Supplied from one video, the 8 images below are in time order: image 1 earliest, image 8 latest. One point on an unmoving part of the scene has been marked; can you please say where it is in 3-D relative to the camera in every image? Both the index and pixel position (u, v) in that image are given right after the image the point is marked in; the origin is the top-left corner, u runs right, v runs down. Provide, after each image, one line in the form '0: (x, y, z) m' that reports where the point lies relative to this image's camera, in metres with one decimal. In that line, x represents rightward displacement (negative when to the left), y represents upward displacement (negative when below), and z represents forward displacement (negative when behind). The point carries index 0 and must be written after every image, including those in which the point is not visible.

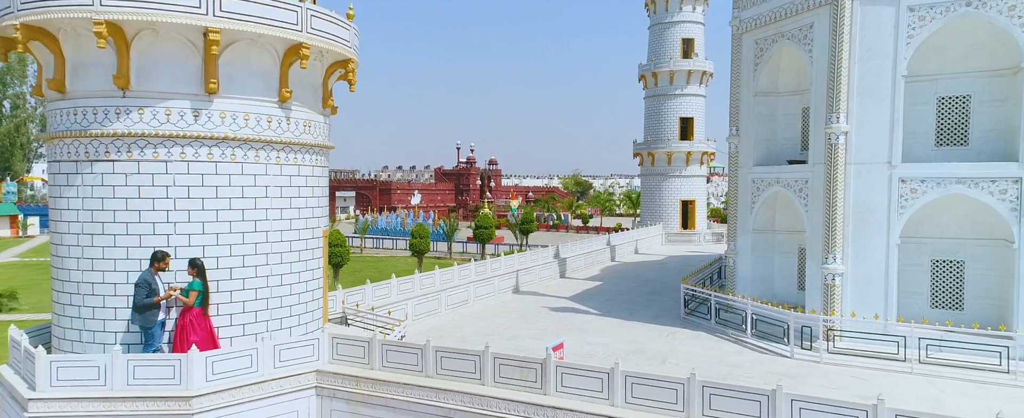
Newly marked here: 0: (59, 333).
0: (-4.2, -1.1, +6.4) m
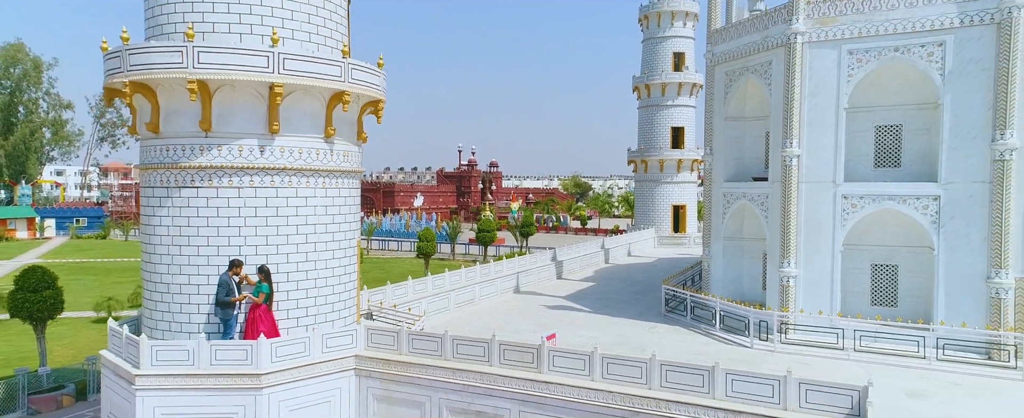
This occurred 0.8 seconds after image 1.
0: (-4.2, -1.3, +7.9) m
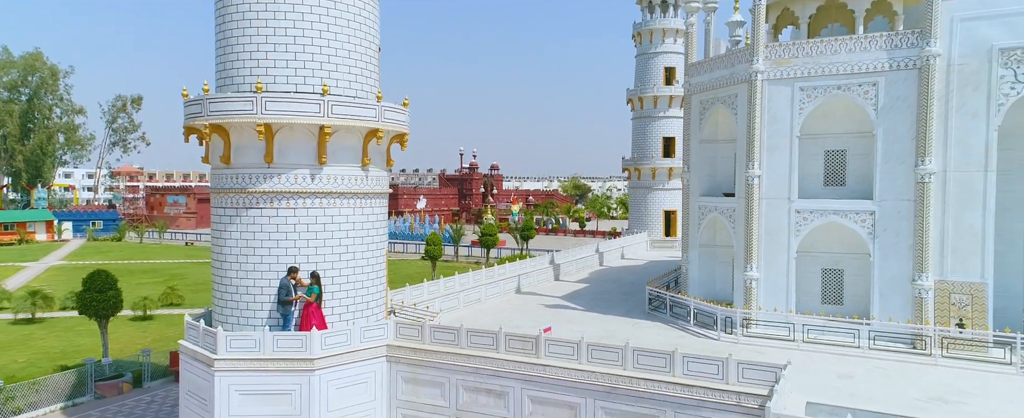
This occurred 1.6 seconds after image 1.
0: (-4.1, -1.6, +9.8) m
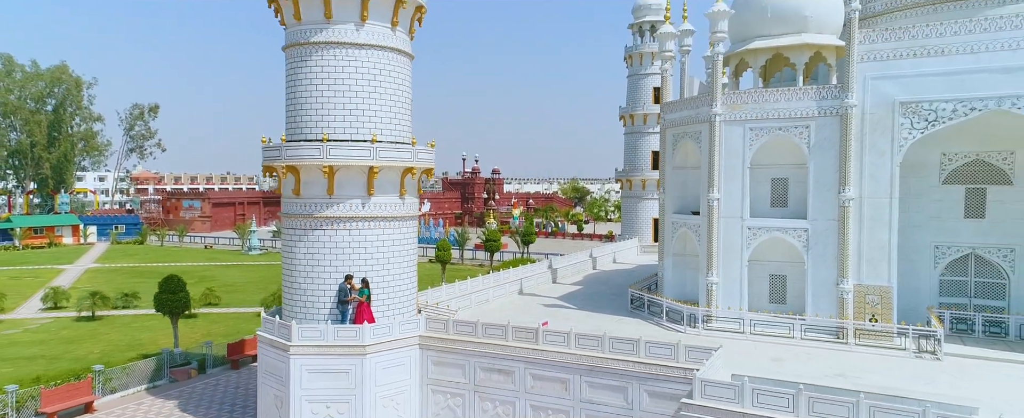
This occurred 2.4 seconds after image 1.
0: (-4.1, -1.9, +12.5) m
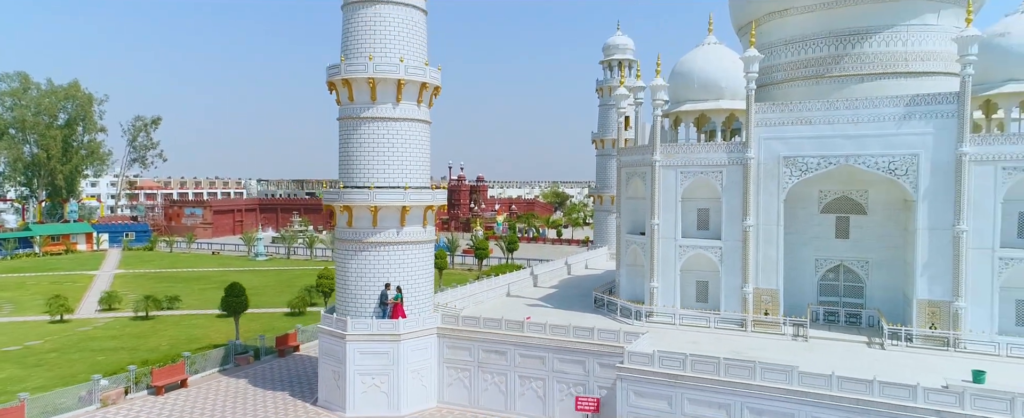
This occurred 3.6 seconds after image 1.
0: (-4.2, -2.6, +17.3) m
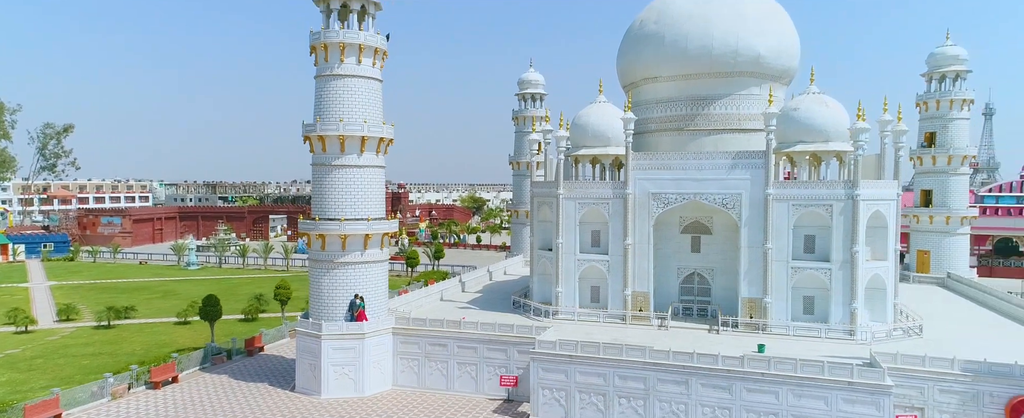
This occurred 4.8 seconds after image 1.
0: (-6.2, -3.5, +22.0) m
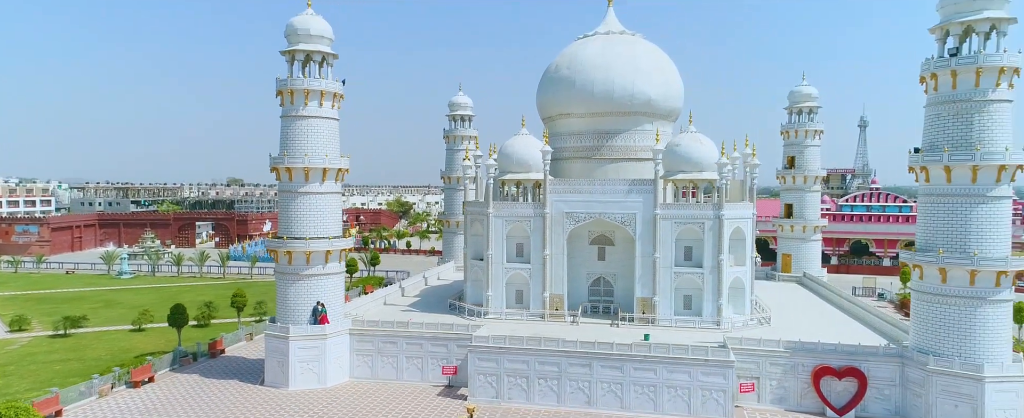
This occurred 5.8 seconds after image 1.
0: (-8.6, -4.2, +25.7) m
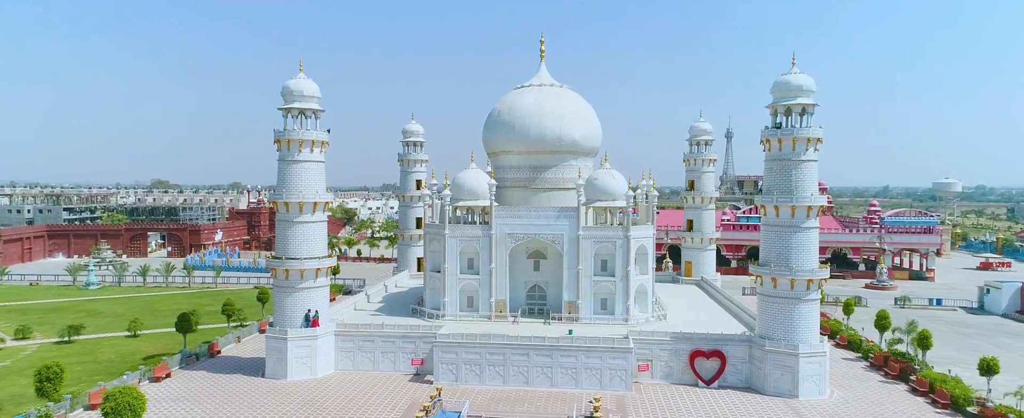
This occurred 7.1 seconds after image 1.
0: (-10.7, -5.4, +31.7) m
